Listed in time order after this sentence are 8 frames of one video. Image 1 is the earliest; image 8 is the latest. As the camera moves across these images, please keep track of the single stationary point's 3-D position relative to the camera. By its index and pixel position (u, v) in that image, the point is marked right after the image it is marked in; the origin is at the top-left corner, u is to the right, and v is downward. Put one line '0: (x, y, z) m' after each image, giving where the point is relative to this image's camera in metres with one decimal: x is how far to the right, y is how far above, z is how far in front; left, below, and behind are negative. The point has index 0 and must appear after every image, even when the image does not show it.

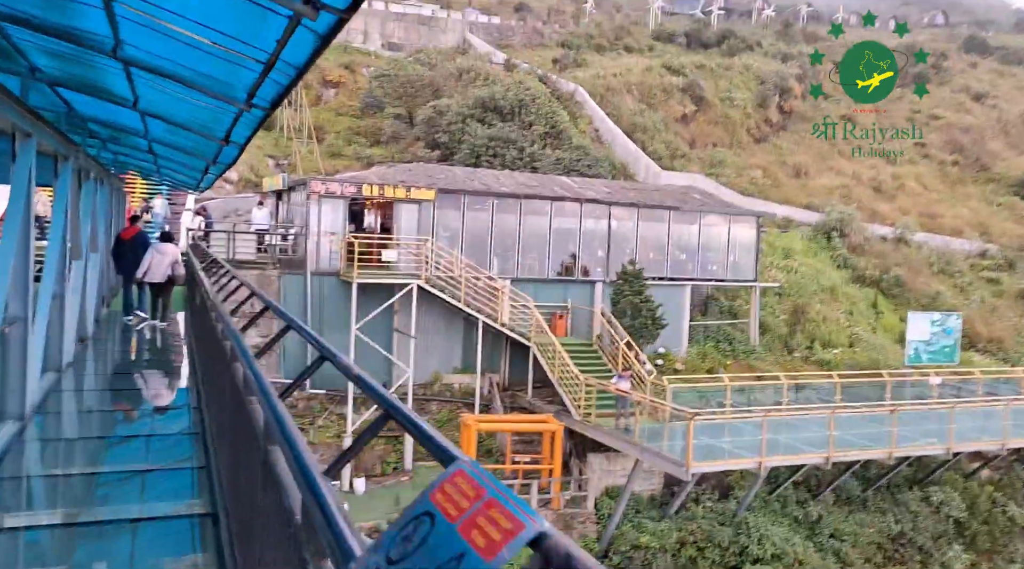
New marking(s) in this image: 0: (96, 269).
0: (-4.7, +0.2, +8.6) m
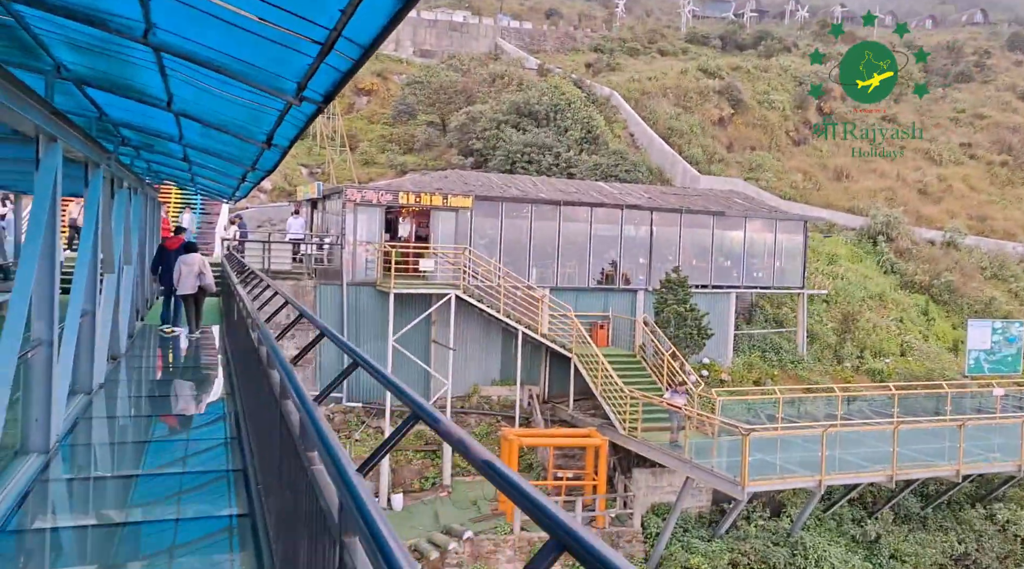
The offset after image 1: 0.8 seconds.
0: (-4.2, 0.0, +8.3) m
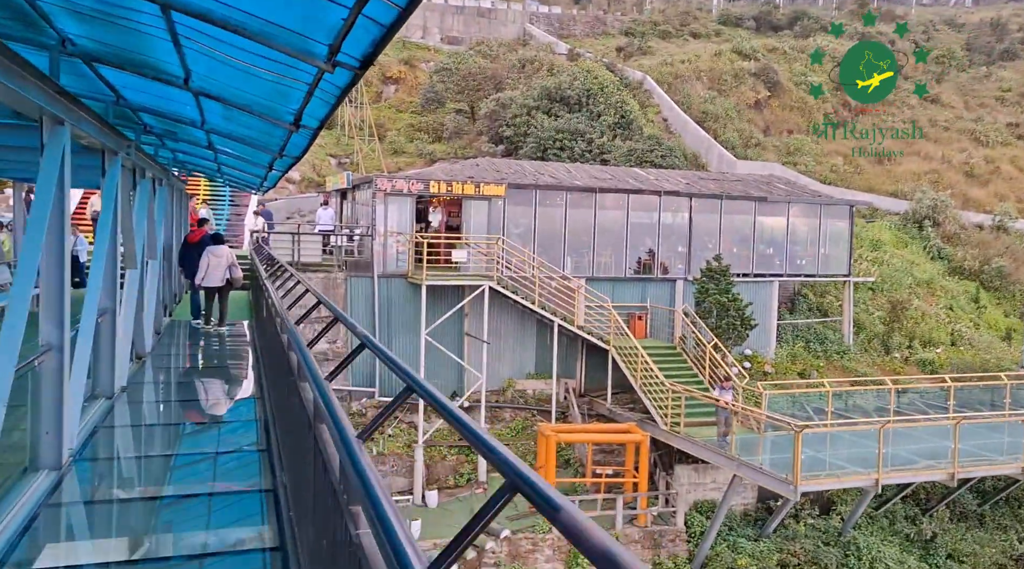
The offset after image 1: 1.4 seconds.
0: (-3.7, +0.1, +7.9) m
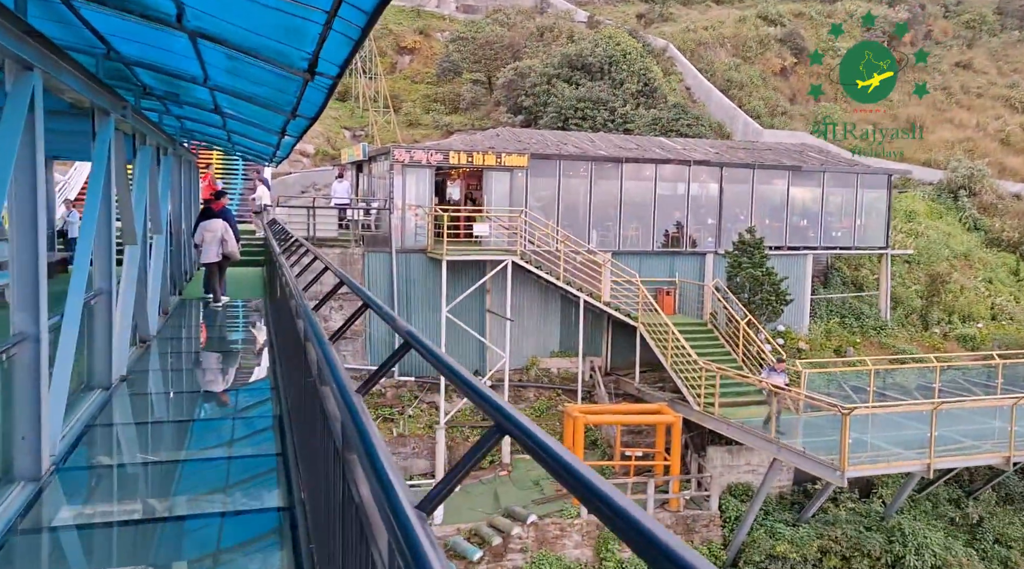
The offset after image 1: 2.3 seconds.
0: (-3.4, +0.3, +7.4) m
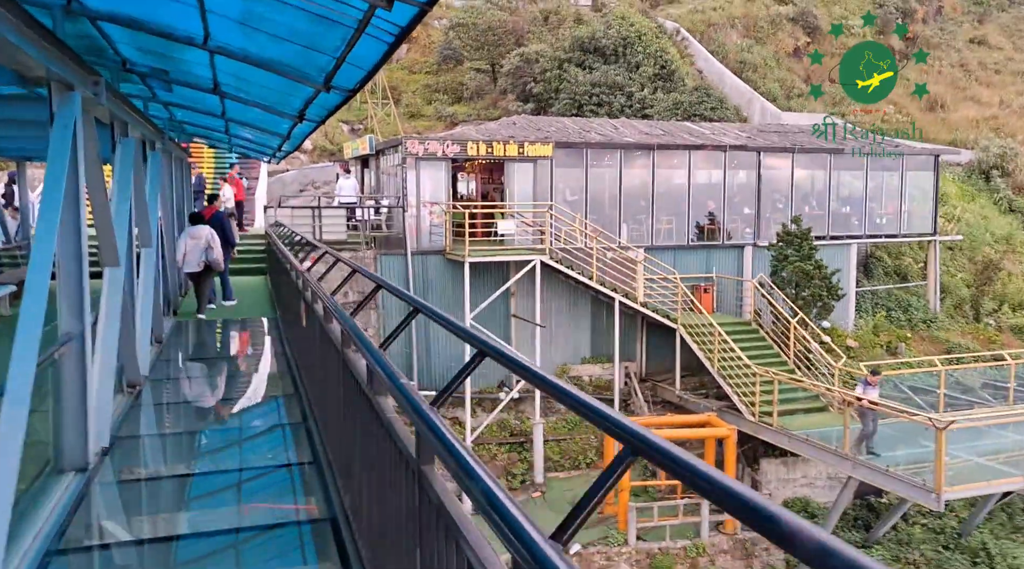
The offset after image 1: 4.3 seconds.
0: (-2.9, +0.1, +6.0) m
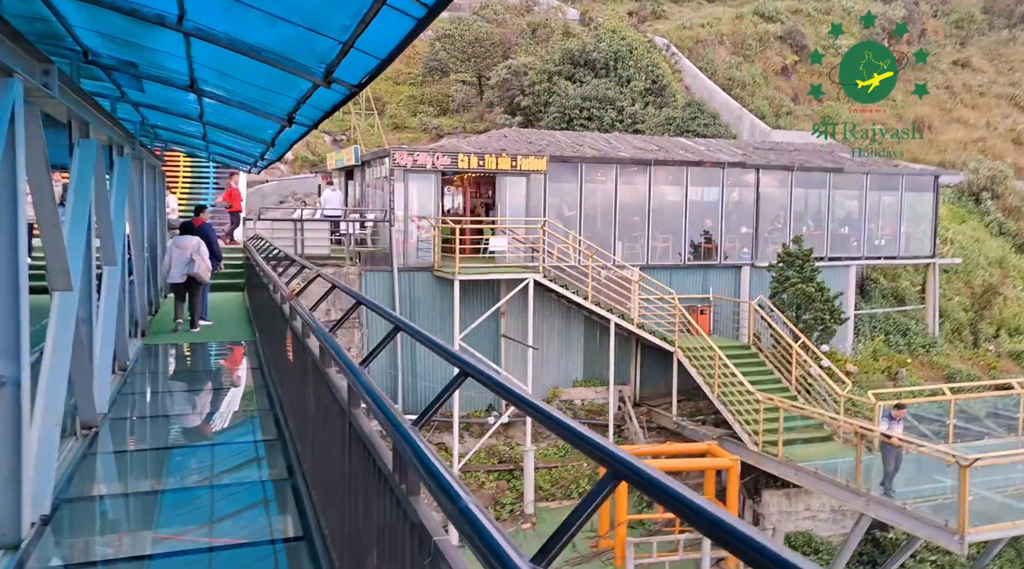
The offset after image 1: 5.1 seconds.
0: (-2.8, -0.1, +5.3) m
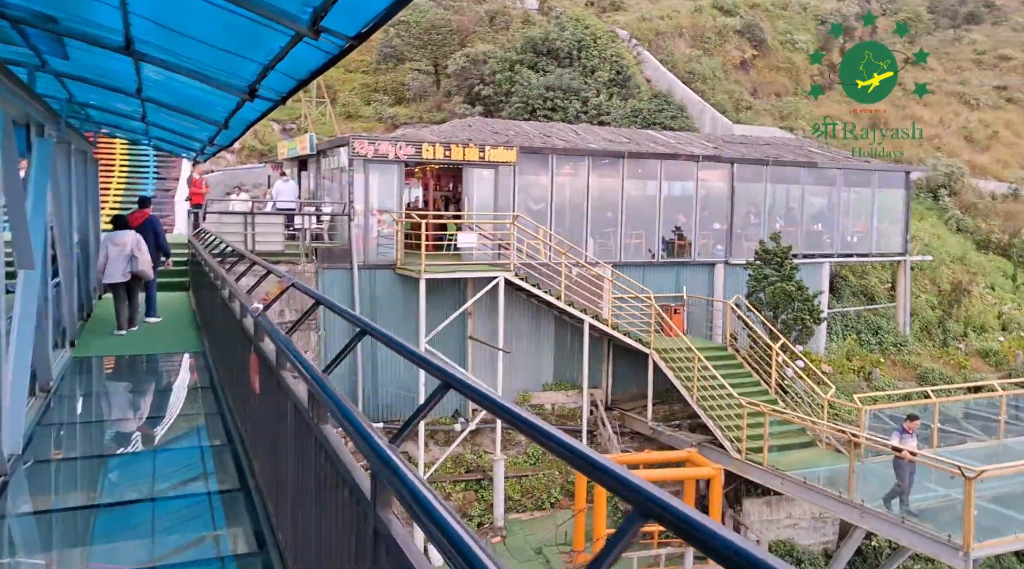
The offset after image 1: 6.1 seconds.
0: (-2.8, -0.1, +4.4) m
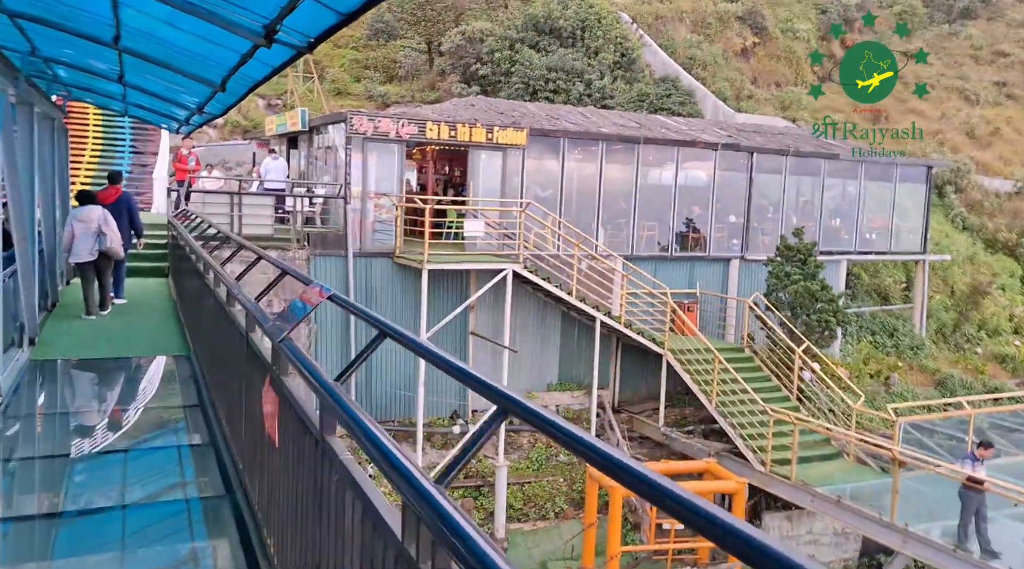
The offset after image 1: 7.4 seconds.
0: (-2.5, -0.1, +3.4) m
